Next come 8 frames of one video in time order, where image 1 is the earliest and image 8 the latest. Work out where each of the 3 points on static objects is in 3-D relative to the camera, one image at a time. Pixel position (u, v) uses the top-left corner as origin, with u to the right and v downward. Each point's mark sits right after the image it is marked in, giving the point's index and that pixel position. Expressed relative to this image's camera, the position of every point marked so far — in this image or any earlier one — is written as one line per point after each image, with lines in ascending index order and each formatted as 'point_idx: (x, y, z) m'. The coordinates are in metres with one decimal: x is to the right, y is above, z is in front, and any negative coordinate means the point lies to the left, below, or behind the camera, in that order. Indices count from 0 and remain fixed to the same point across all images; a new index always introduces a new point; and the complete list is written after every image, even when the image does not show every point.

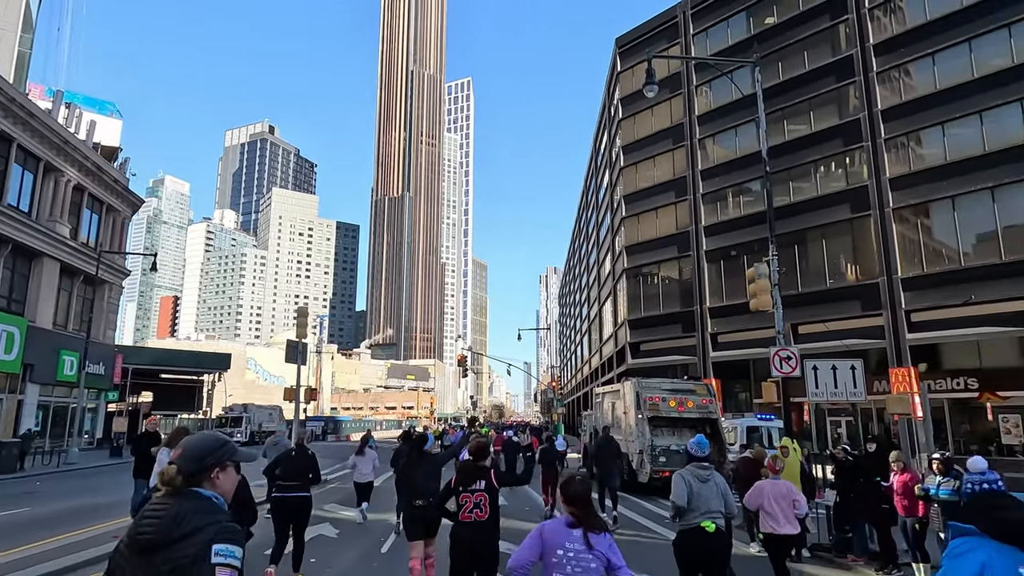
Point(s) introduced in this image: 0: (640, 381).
0: (+3.1, -2.2, +15.9) m
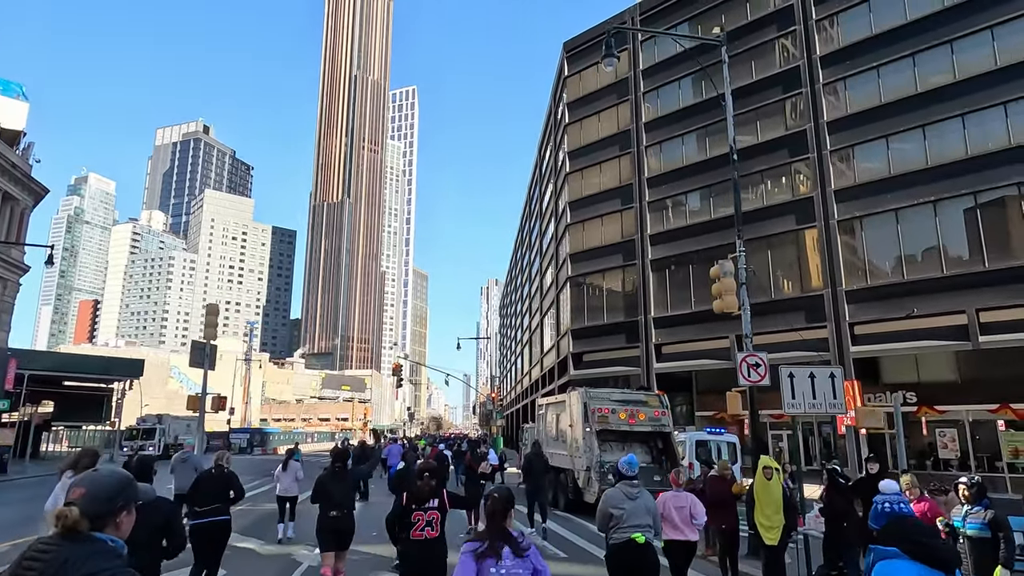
0: (+1.7, -2.3, +14.5) m
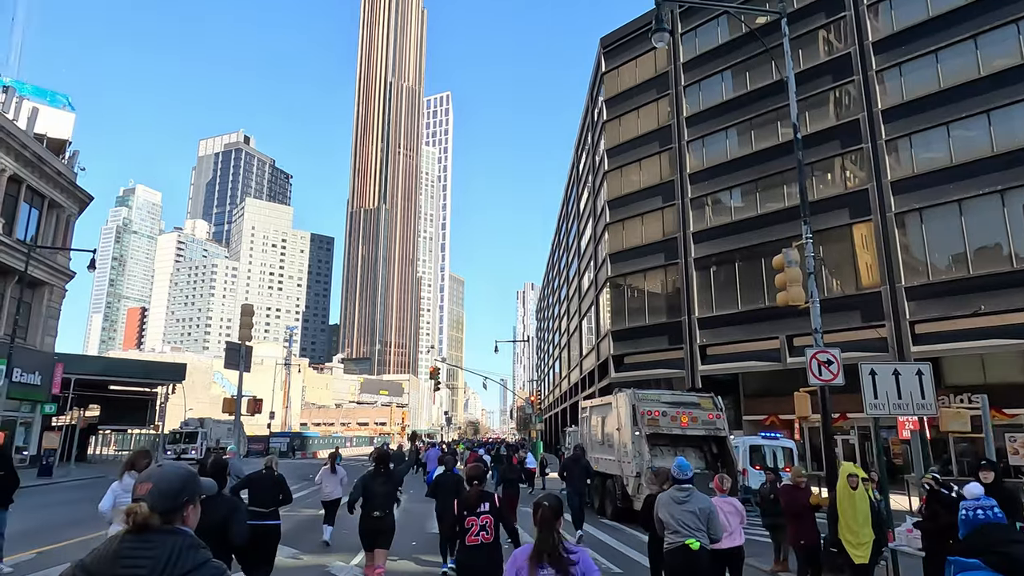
0: (+2.6, -2.2, +13.7) m
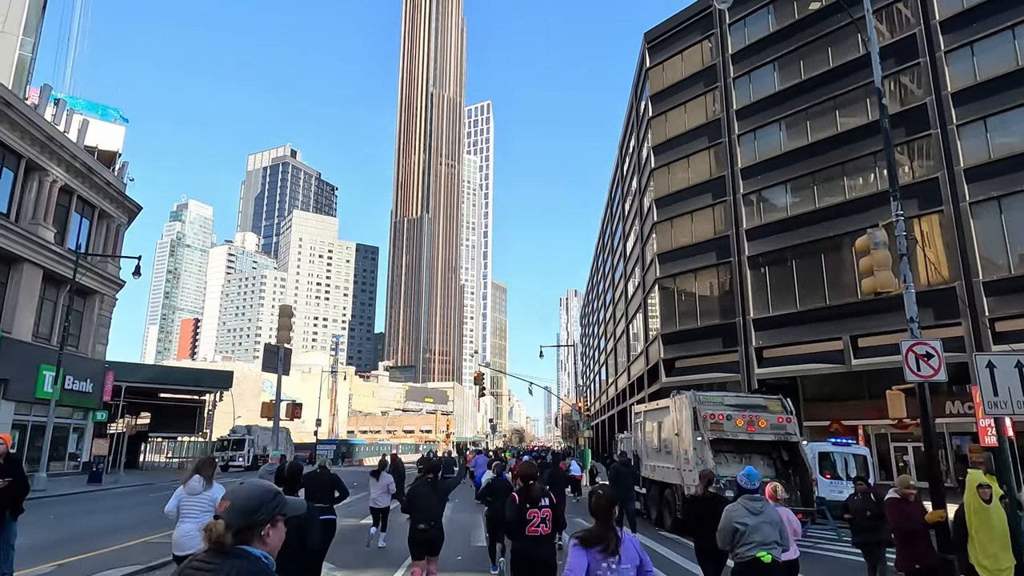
0: (+3.5, -2.0, +12.6) m
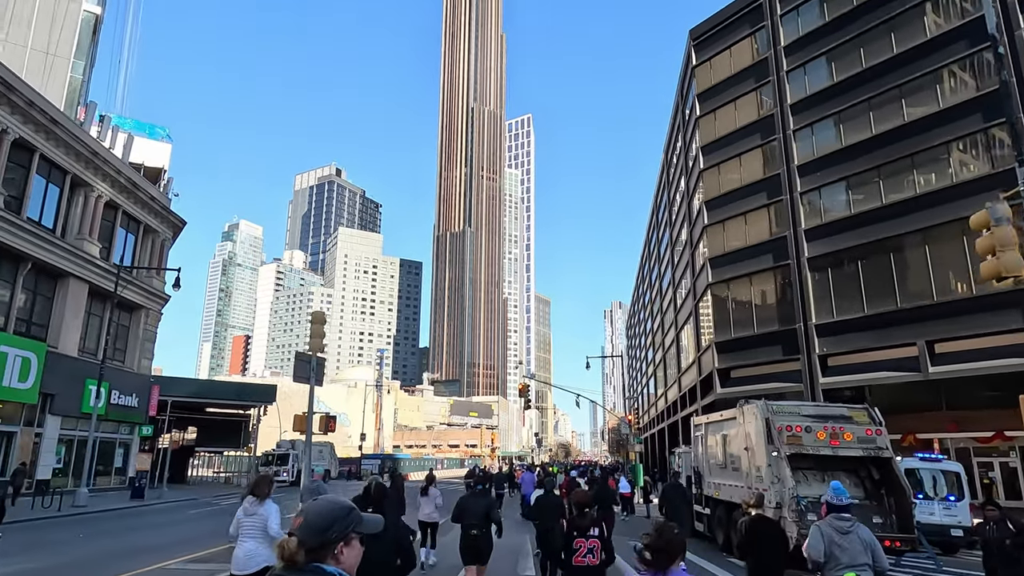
0: (+4.4, -2.0, +11.2) m
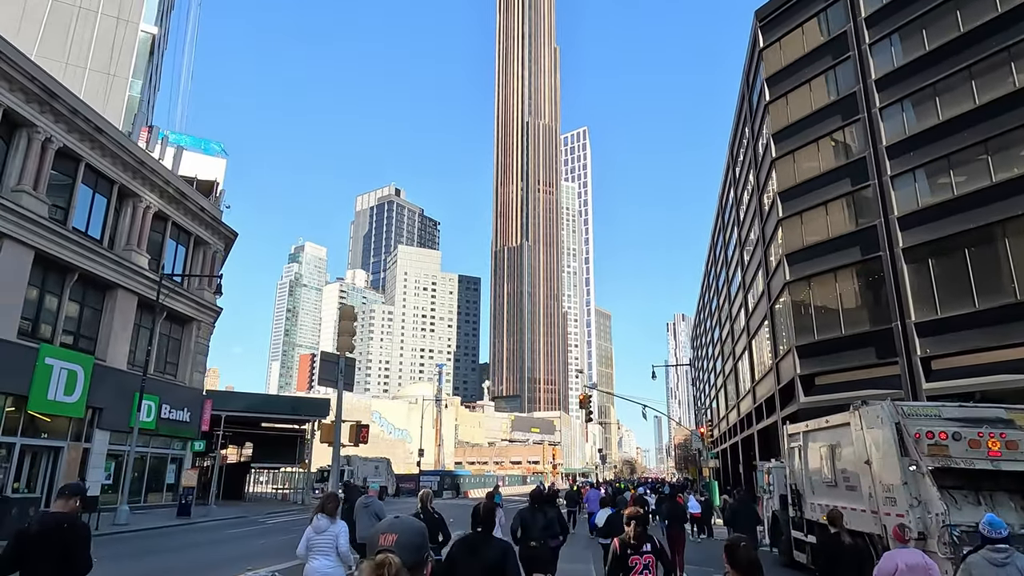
0: (+5.1, -1.5, +8.8) m
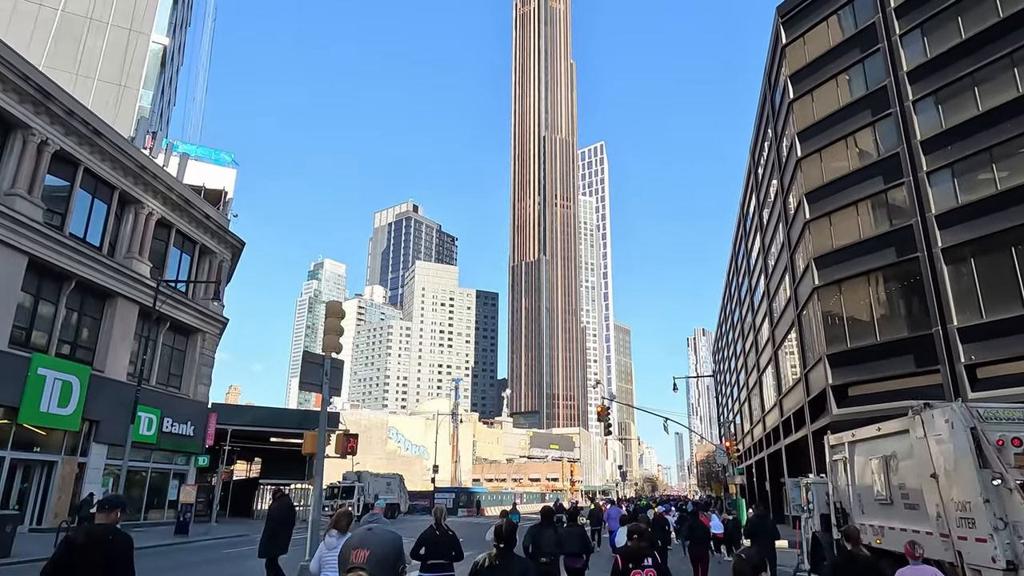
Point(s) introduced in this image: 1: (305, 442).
0: (+5.1, -1.3, +7.3) m
1: (-3.3, -2.5, +10.9) m
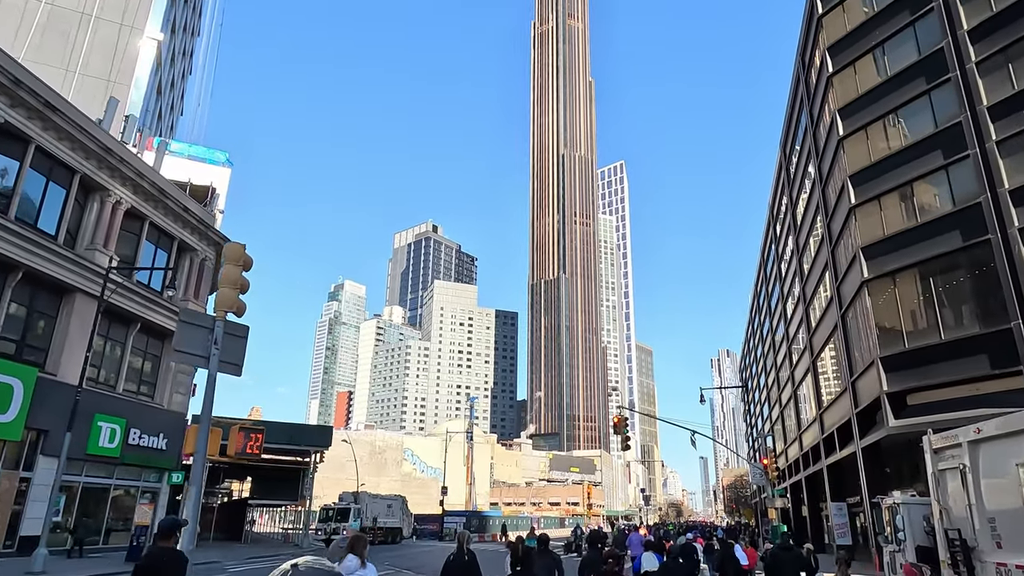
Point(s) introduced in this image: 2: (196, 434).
0: (+4.6, -0.4, +4.0) m
1: (-3.7, -1.7, +7.7) m
2: (-3.5, -1.7, +7.7) m
